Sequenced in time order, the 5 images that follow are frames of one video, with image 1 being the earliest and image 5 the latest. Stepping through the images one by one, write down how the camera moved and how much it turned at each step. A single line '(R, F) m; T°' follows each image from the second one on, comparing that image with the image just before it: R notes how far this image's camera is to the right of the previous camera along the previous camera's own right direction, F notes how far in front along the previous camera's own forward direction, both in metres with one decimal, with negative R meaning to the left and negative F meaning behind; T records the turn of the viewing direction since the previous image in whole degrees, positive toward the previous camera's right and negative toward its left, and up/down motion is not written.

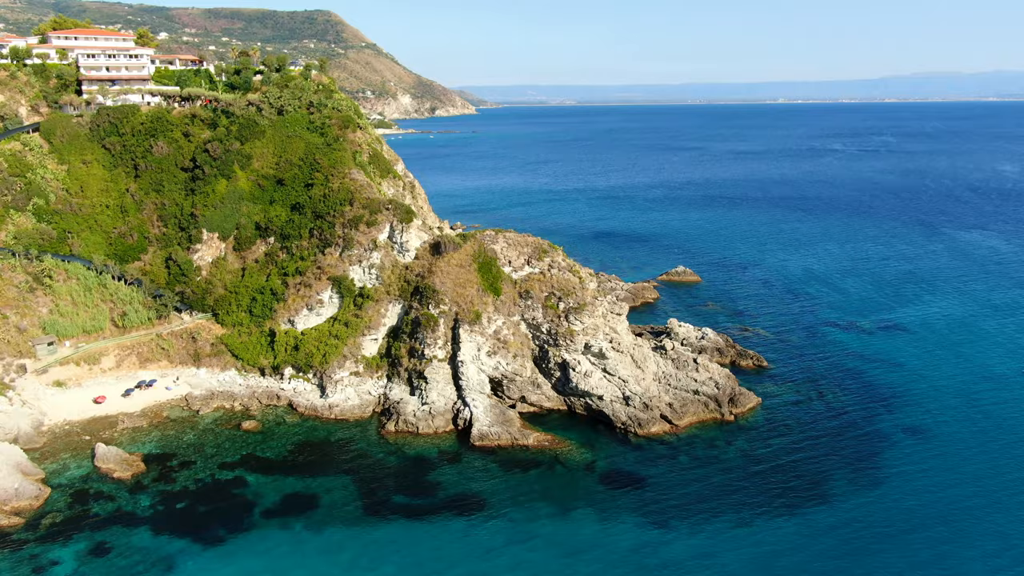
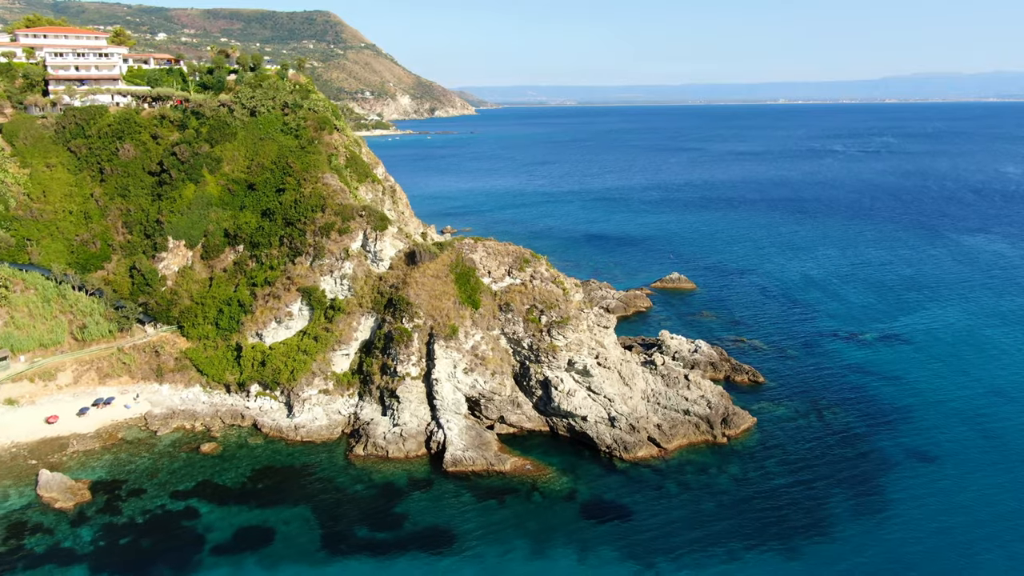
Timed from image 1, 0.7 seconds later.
(+1.0, +2.2) m; 0°
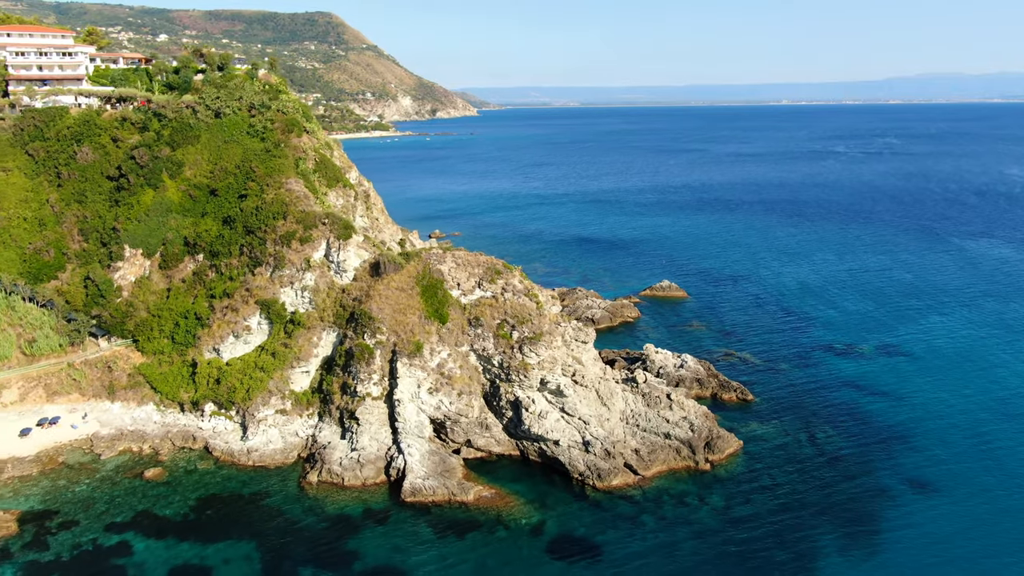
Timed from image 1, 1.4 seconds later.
(+1.4, +2.2) m; 0°
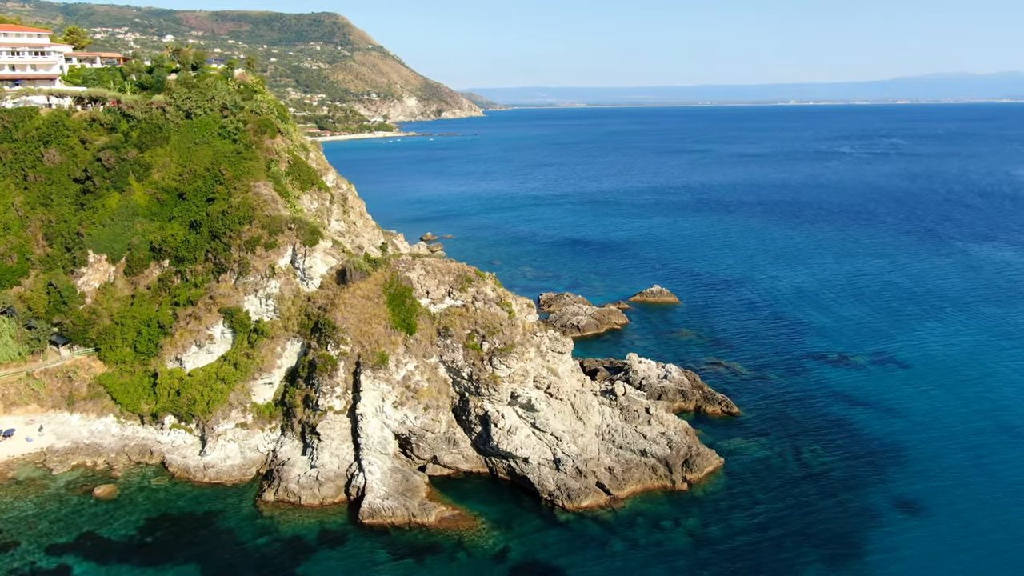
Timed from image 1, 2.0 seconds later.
(+1.5, +1.5) m; -1°
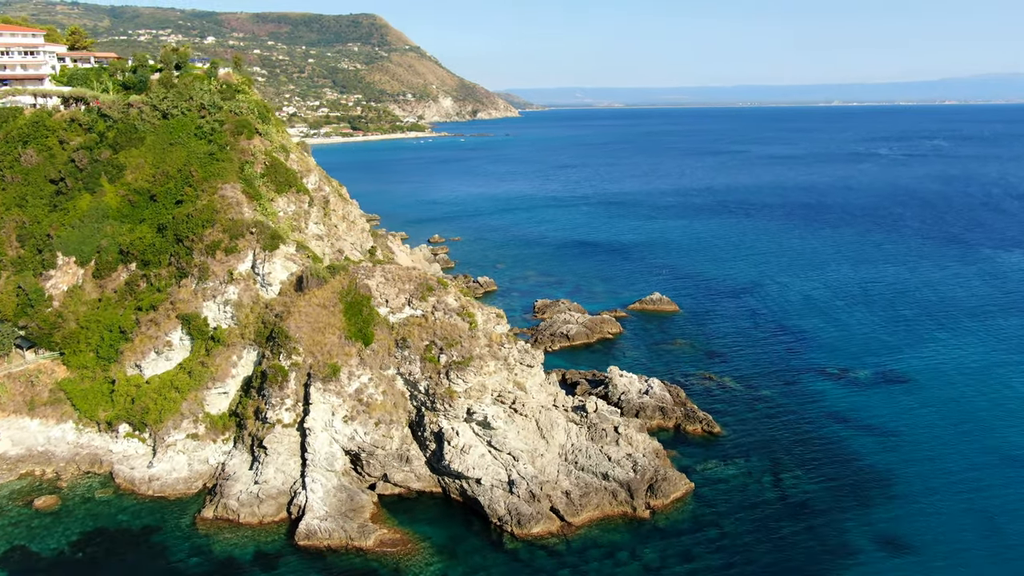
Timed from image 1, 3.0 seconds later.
(+2.9, +1.7) m; -3°
